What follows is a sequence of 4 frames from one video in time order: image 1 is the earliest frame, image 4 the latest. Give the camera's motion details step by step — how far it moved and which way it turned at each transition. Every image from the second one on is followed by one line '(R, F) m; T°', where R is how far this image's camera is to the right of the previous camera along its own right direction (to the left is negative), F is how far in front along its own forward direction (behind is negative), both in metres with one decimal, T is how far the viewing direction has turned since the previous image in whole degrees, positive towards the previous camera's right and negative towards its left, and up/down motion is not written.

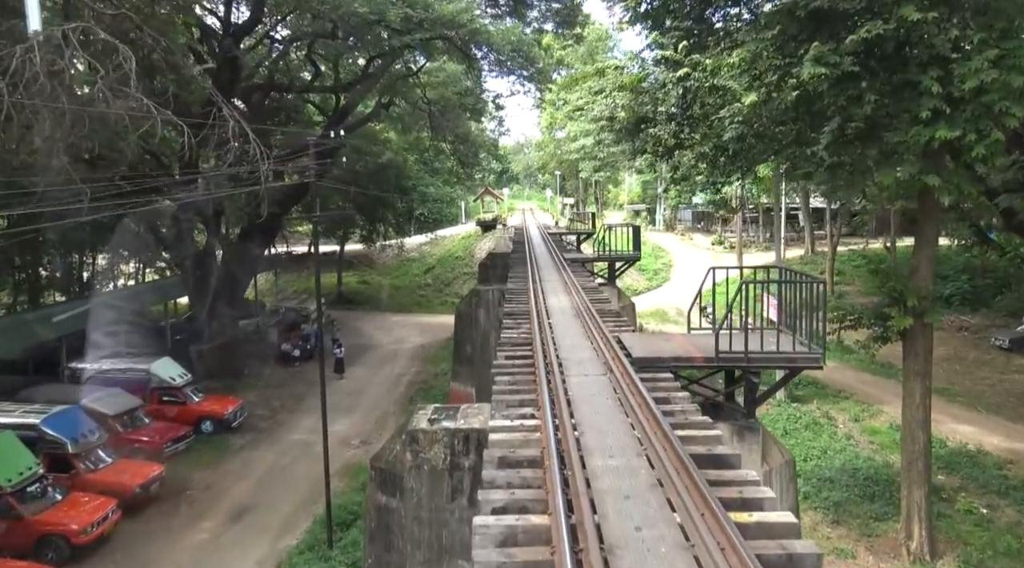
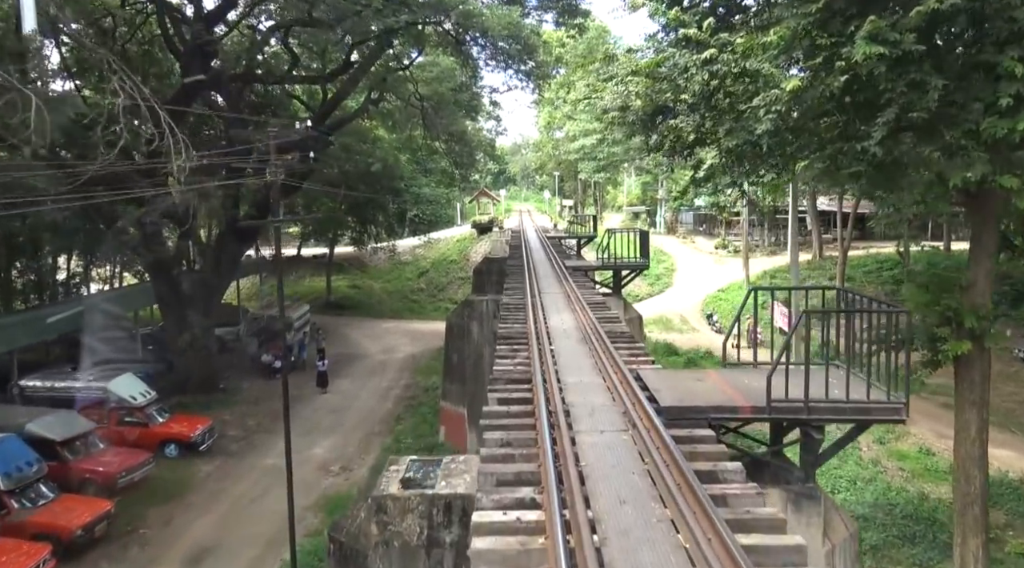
(0.0, +1.4) m; 0°
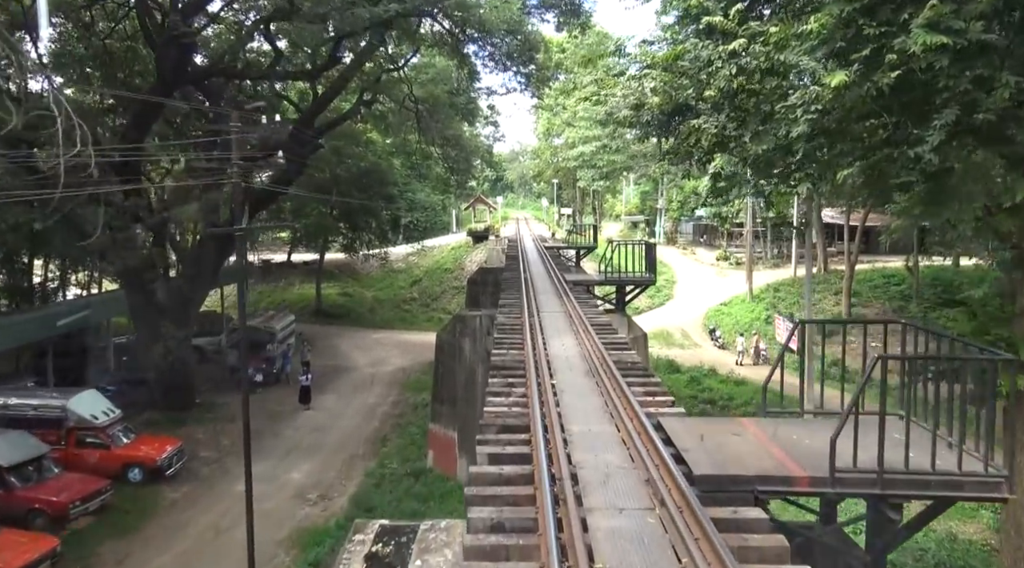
(0.0, +1.1) m; 0°
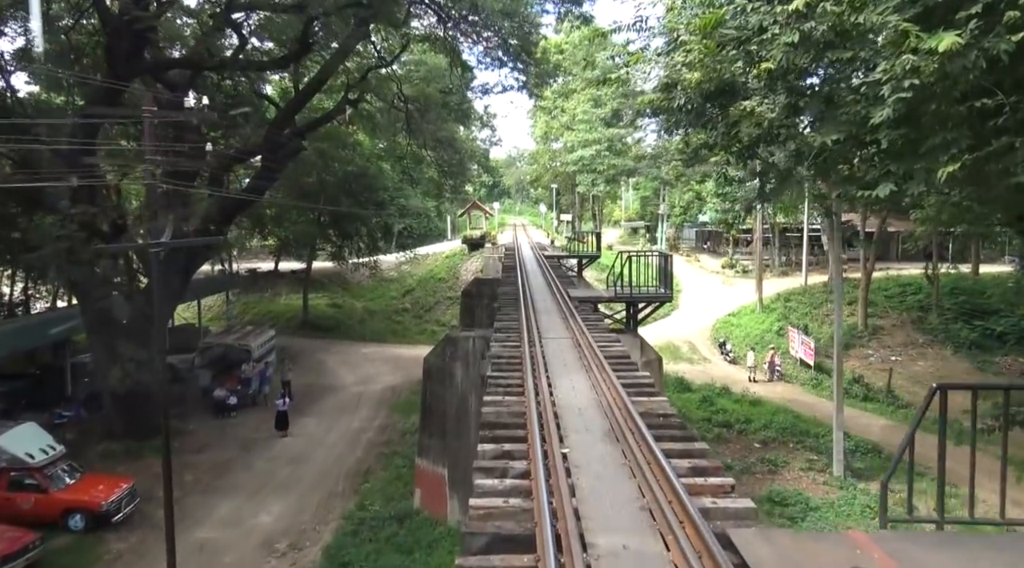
(0.0, +1.6) m; 0°
